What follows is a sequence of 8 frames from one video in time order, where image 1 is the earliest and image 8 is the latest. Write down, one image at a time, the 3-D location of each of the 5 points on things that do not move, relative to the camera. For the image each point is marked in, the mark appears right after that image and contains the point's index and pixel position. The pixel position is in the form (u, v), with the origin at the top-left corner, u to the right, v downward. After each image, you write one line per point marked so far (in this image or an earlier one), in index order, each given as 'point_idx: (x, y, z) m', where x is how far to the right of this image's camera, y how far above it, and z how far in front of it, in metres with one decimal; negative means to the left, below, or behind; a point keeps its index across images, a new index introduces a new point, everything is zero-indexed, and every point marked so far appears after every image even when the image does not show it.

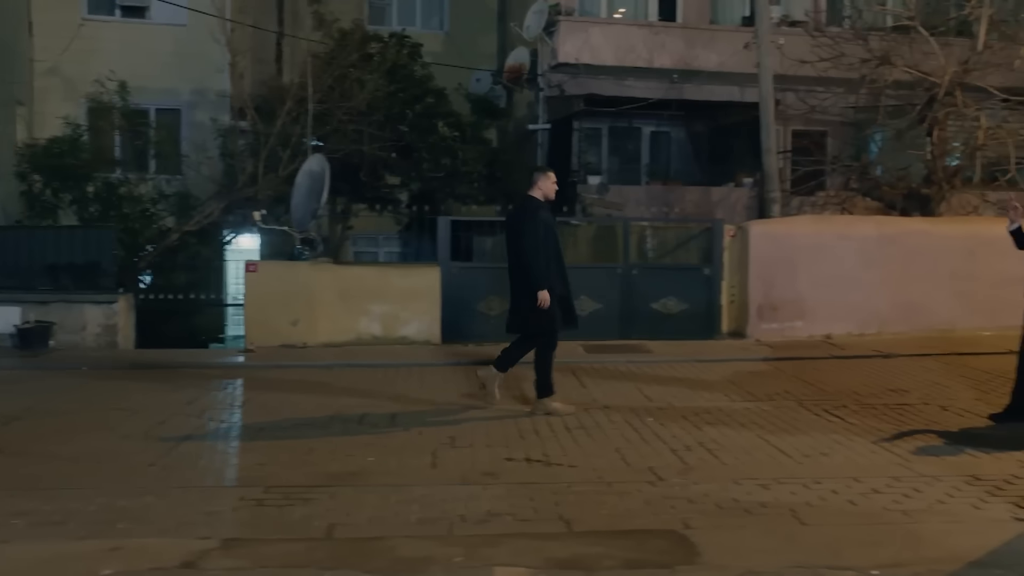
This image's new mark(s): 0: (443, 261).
0: (-0.8, +0.3, +11.6) m
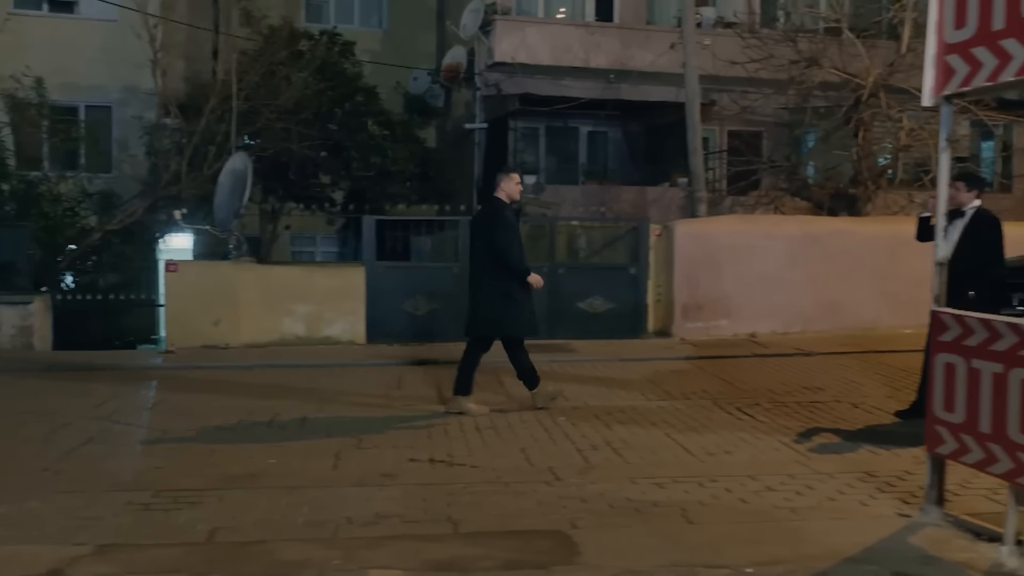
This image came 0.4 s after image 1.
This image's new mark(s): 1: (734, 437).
0: (-1.6, +0.3, +11.5) m
1: (+1.5, -1.0, +7.0) m
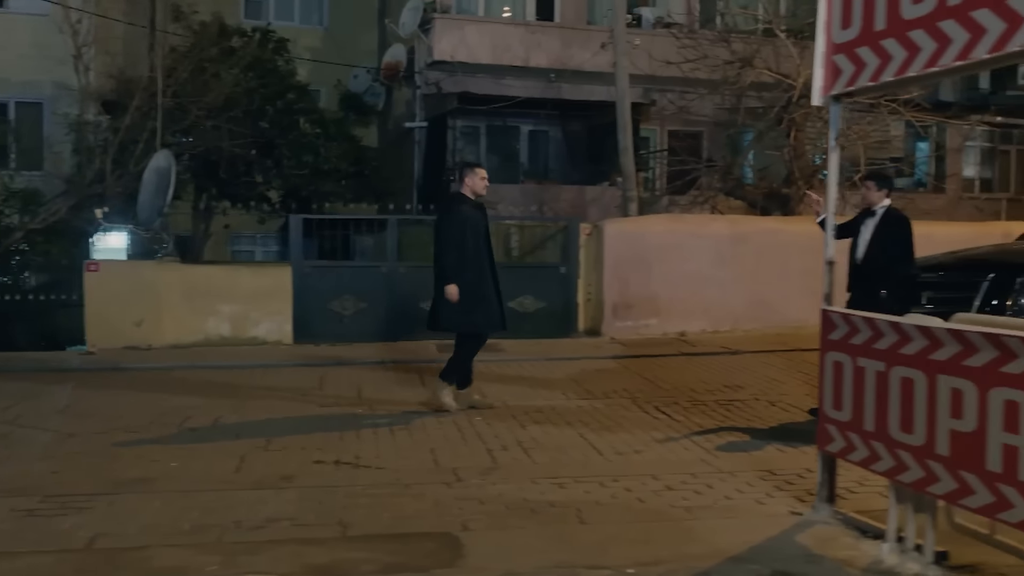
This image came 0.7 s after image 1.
0: (-2.3, +0.3, +11.4) m
1: (+0.9, -1.0, +7.0) m
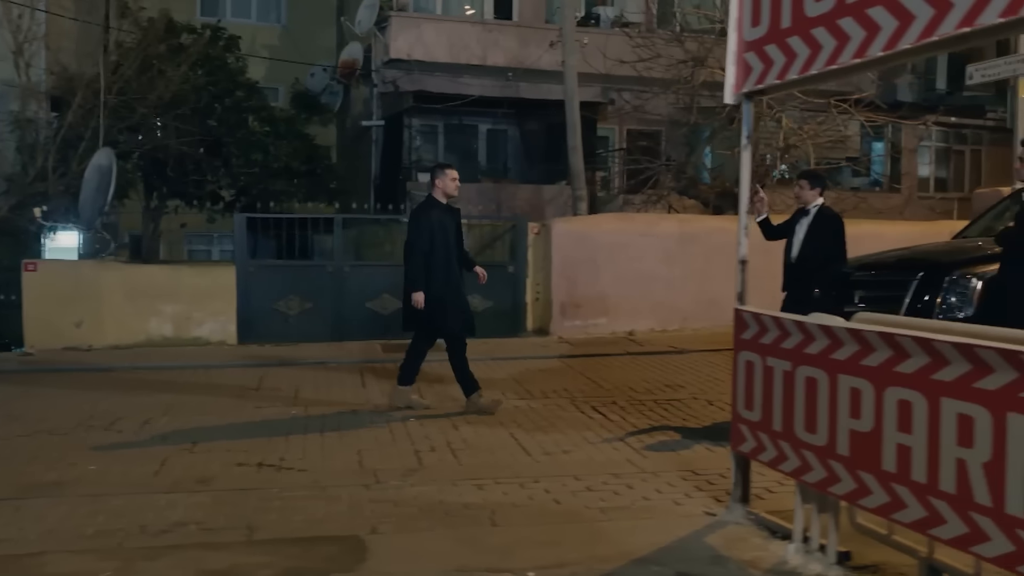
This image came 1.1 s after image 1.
0: (-2.9, +0.3, +11.3) m
1: (+0.4, -1.0, +7.0) m
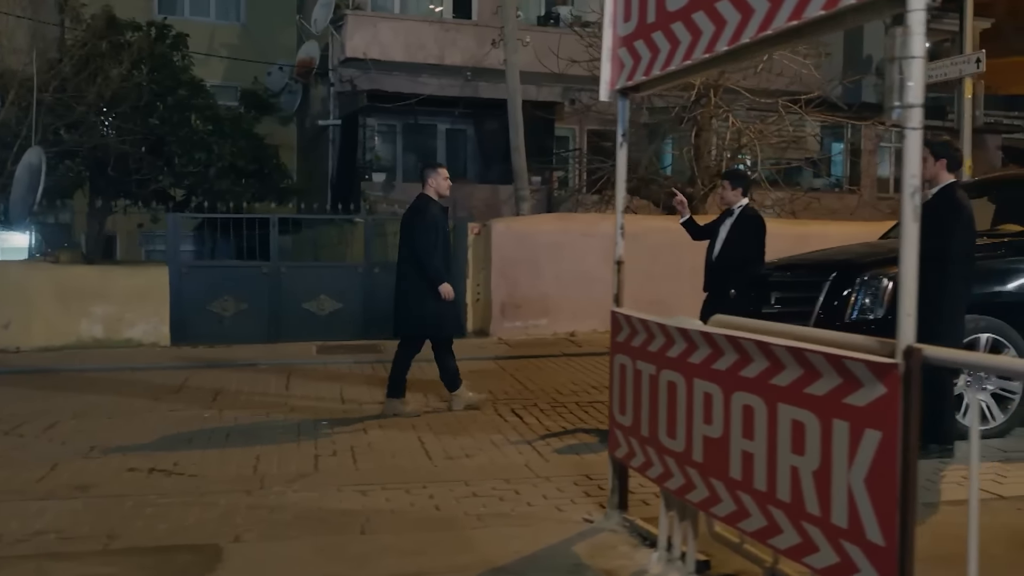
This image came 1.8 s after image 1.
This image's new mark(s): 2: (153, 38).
0: (-3.5, +0.3, +11.1) m
1: (-0.2, -1.0, +6.9) m
2: (-4.8, +3.3, +14.2) m
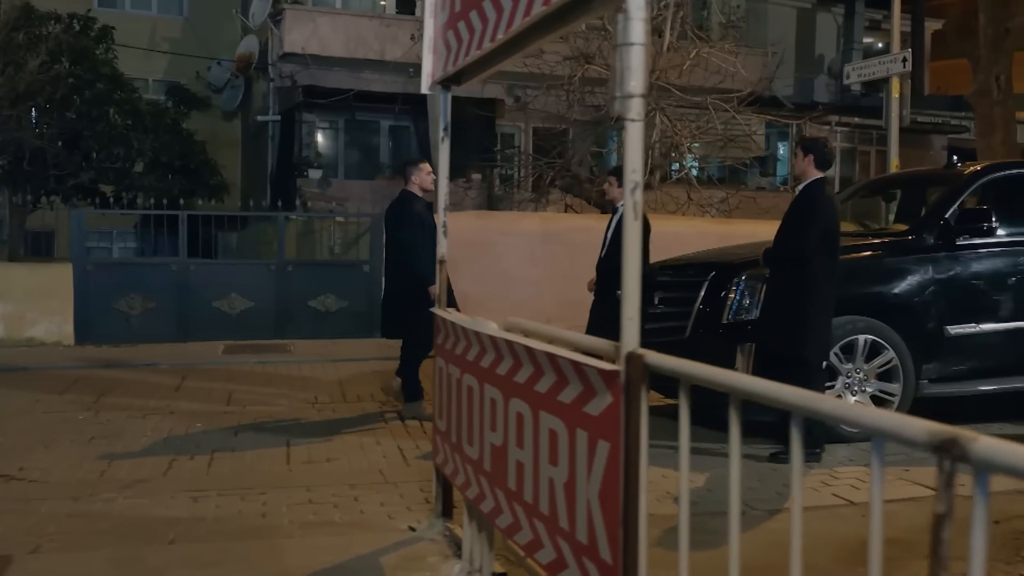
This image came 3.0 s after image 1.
0: (-4.4, +0.3, +10.8) m
1: (-1.0, -1.0, +6.7) m
2: (-5.7, +3.4, +14.0) m
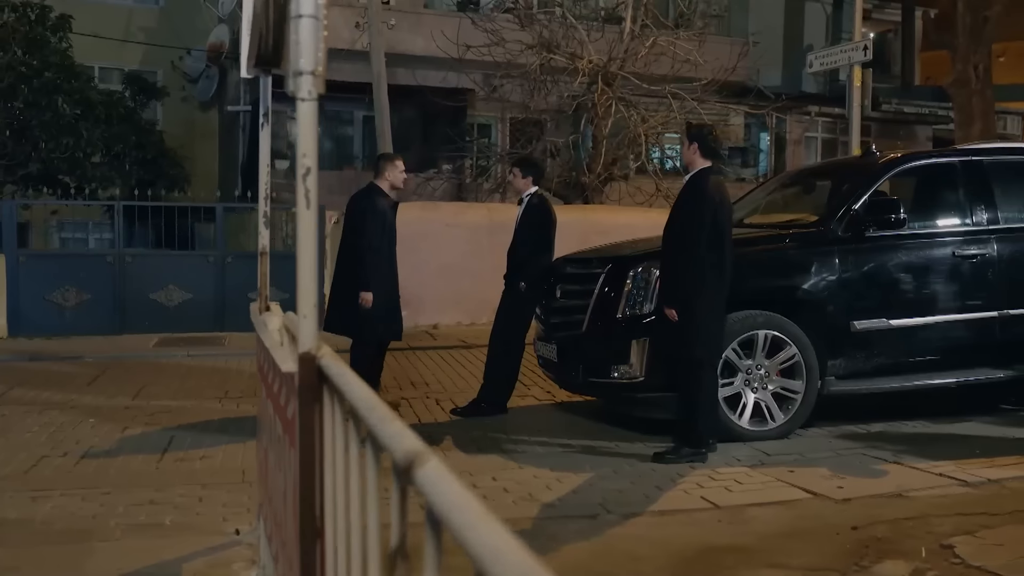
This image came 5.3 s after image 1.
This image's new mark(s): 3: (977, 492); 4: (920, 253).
0: (-5.1, +0.4, +10.7) m
1: (-1.7, -0.9, +6.5) m
2: (-6.3, +3.5, +13.8) m
3: (+2.2, -1.0, +5.1) m
4: (+2.6, +0.2, +6.7) m
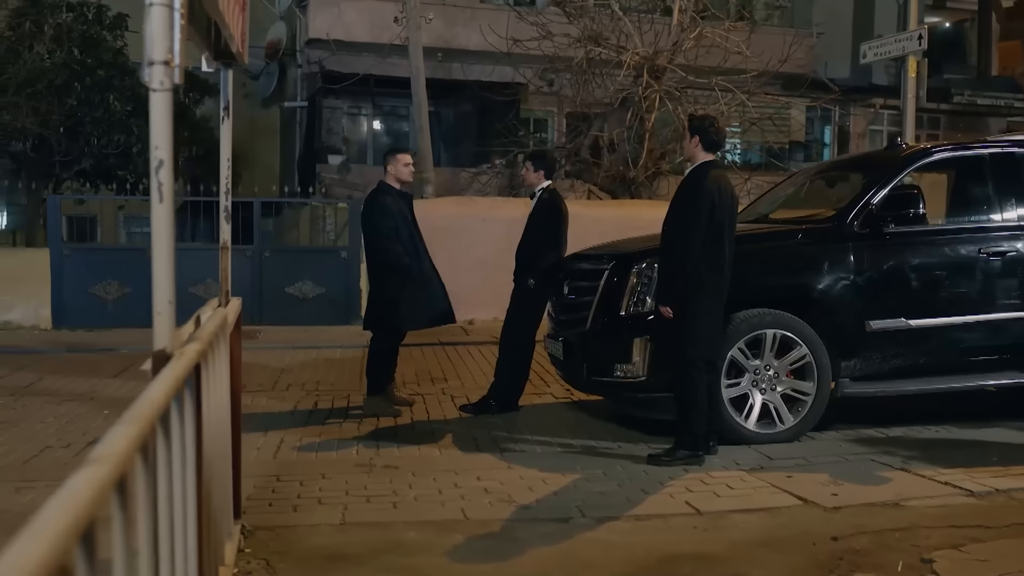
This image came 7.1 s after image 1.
0: (-4.7, +0.5, +11.0) m
1: (-1.6, -0.9, +6.5) m
2: (-5.7, +3.6, +14.1) m
3: (+2.1, -1.0, +4.9) m
4: (+2.6, +0.2, +6.4) m
